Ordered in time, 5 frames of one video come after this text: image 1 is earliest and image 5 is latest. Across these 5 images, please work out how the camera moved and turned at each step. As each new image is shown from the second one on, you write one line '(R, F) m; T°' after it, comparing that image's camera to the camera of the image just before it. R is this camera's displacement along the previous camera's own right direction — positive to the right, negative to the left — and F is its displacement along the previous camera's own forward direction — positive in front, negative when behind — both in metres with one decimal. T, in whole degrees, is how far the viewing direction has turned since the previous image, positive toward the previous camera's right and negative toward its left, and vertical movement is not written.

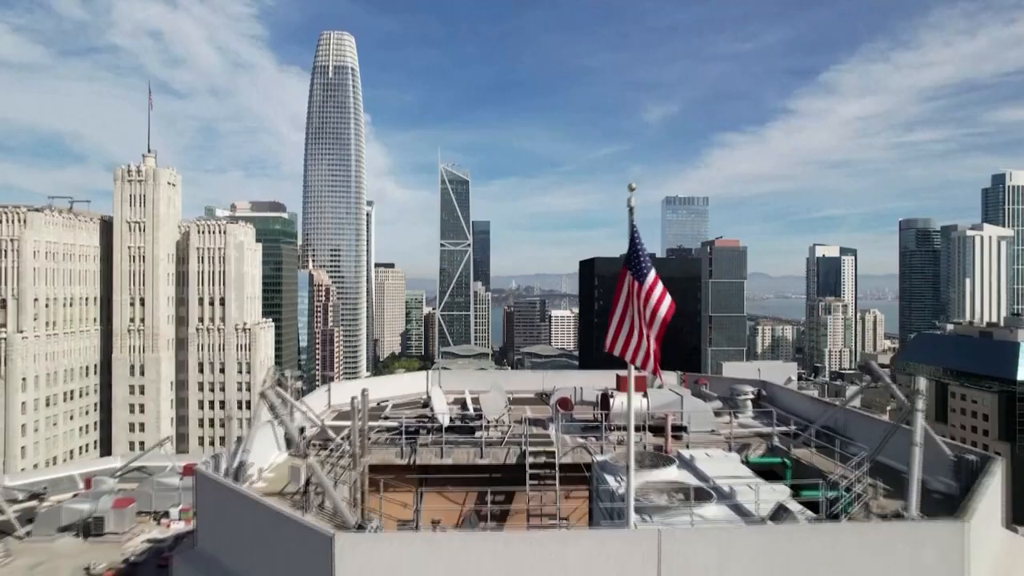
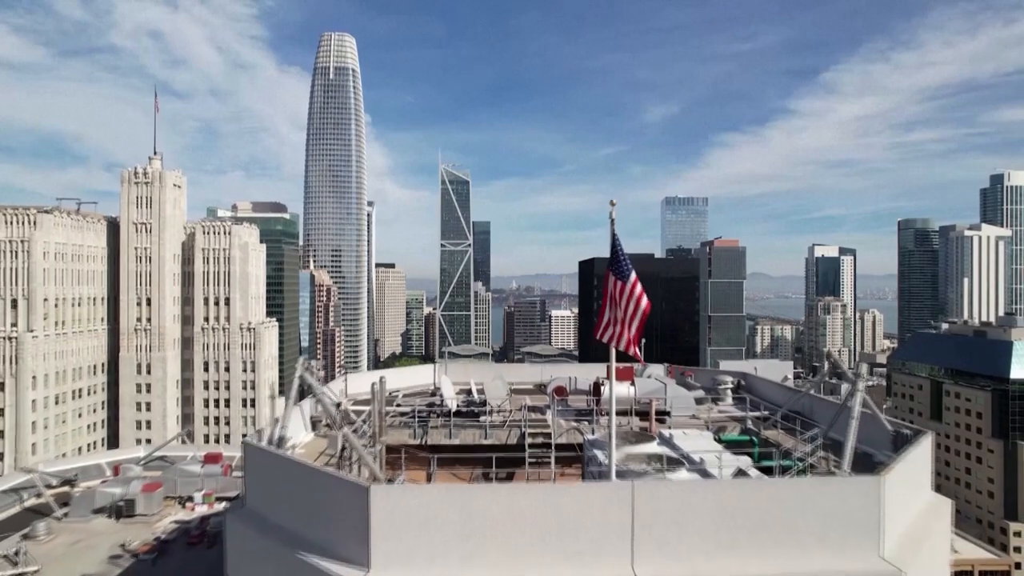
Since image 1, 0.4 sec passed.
(0.0, -1.3) m; 0°
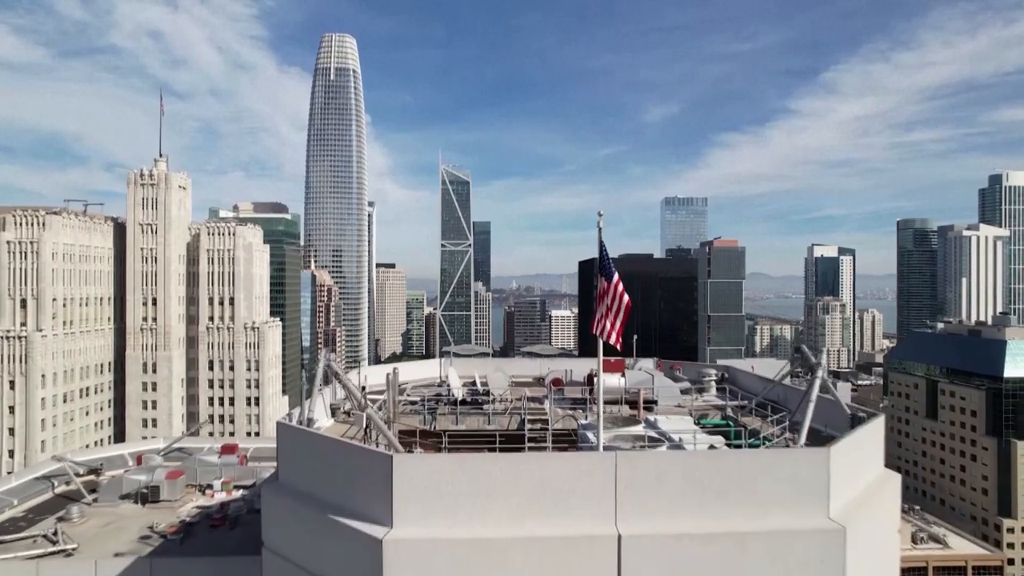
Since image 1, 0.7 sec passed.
(0.0, -1.2) m; 0°
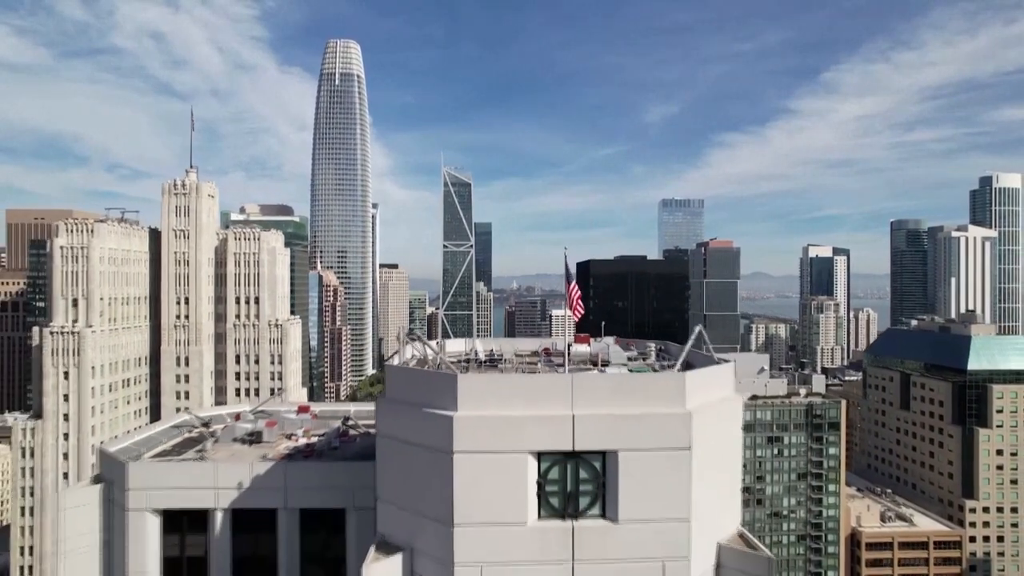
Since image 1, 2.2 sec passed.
(-0.1, -7.3) m; 0°
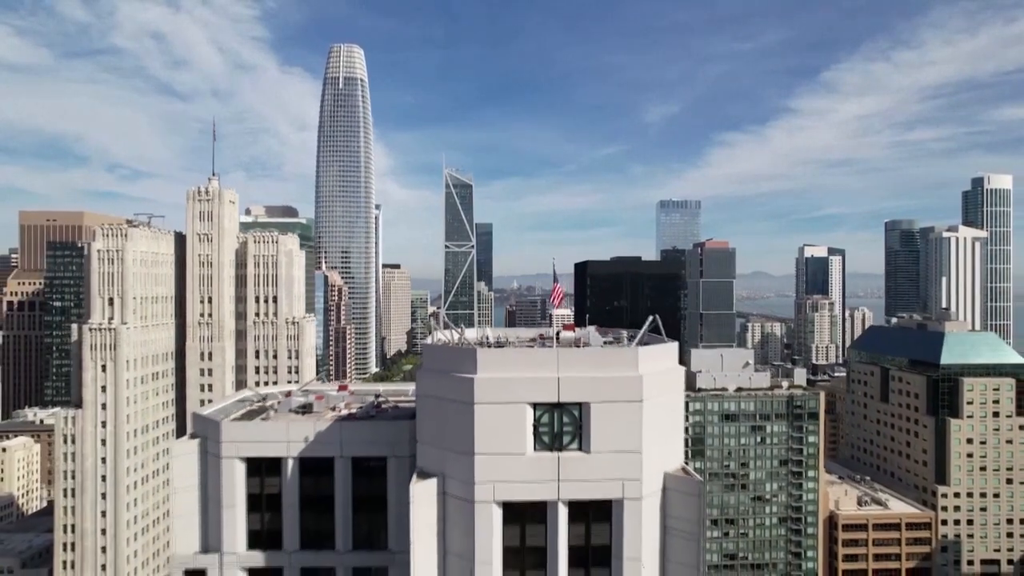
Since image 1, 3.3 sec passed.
(-0.1, -6.2) m; 0°
